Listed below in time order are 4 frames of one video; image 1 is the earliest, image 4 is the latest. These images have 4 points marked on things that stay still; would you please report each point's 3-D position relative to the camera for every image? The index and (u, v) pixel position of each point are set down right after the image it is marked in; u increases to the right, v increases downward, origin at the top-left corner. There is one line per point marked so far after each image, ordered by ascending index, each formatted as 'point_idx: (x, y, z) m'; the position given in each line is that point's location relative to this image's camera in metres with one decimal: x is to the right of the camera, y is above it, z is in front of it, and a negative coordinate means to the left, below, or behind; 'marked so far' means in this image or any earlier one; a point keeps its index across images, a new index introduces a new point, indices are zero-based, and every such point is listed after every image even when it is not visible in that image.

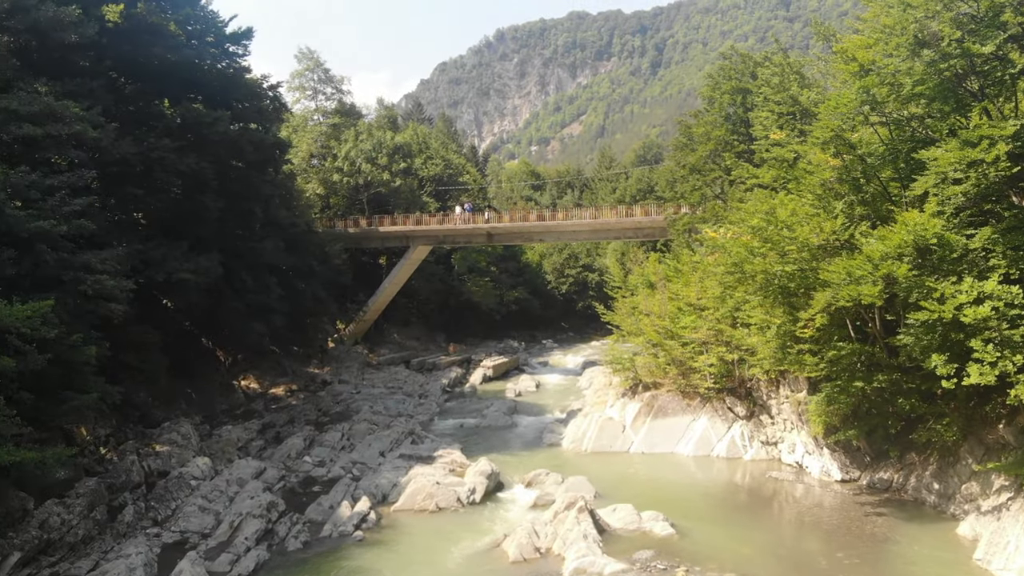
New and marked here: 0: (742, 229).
0: (+3.9, +1.0, +16.0) m
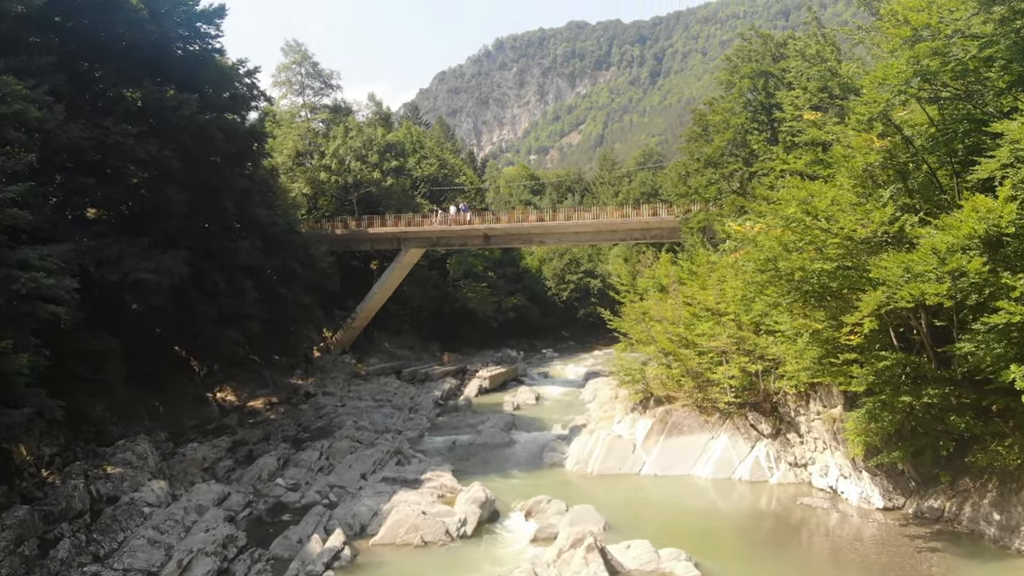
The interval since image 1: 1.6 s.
0: (+3.8, +1.0, +14.0) m
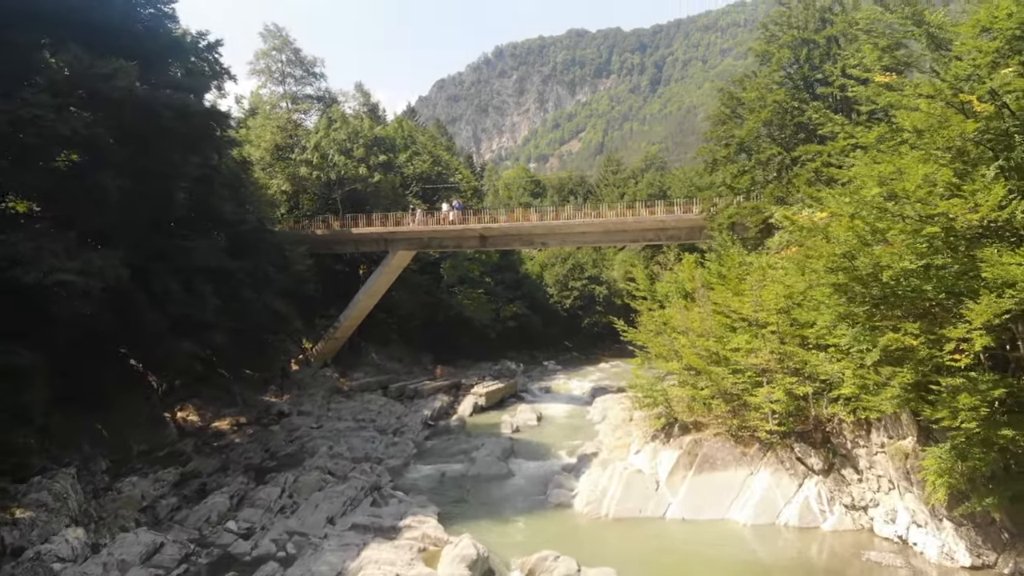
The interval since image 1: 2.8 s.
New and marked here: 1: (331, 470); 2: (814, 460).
0: (+3.8, +0.9, +11.3) m
1: (-3.1, -3.1, +16.4) m
2: (+4.3, -2.5, +13.7) m
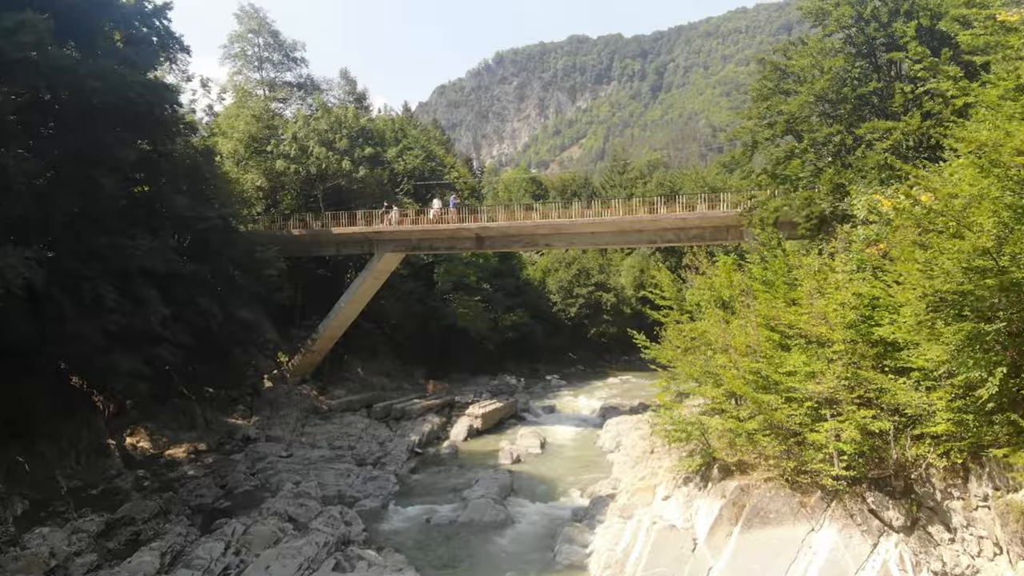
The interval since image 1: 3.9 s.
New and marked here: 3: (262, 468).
0: (+3.8, +0.8, +8.5) m
1: (-3.1, -3.2, +13.6) m
2: (+4.3, -2.6, +10.8) m
3: (-4.5, -3.3, +17.3) m
